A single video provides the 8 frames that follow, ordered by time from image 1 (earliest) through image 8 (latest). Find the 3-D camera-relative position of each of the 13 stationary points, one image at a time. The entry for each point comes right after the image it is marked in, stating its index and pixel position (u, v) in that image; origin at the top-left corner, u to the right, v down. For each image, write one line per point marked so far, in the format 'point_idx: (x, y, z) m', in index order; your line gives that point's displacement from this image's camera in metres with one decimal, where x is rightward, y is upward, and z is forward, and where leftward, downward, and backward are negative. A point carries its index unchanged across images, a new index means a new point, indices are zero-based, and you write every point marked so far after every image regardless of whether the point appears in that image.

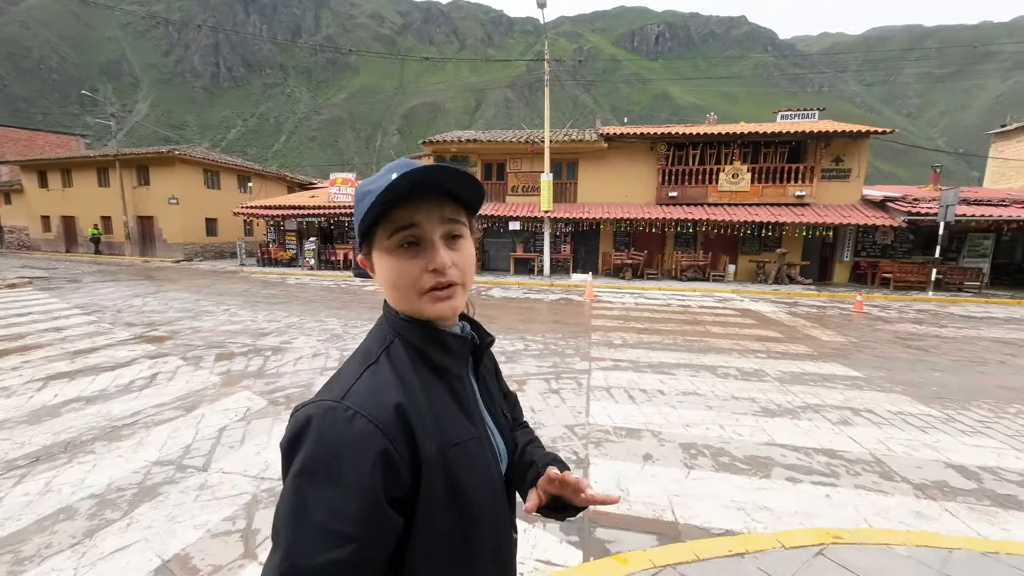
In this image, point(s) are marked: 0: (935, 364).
0: (+7.0, -1.3, +6.6) m
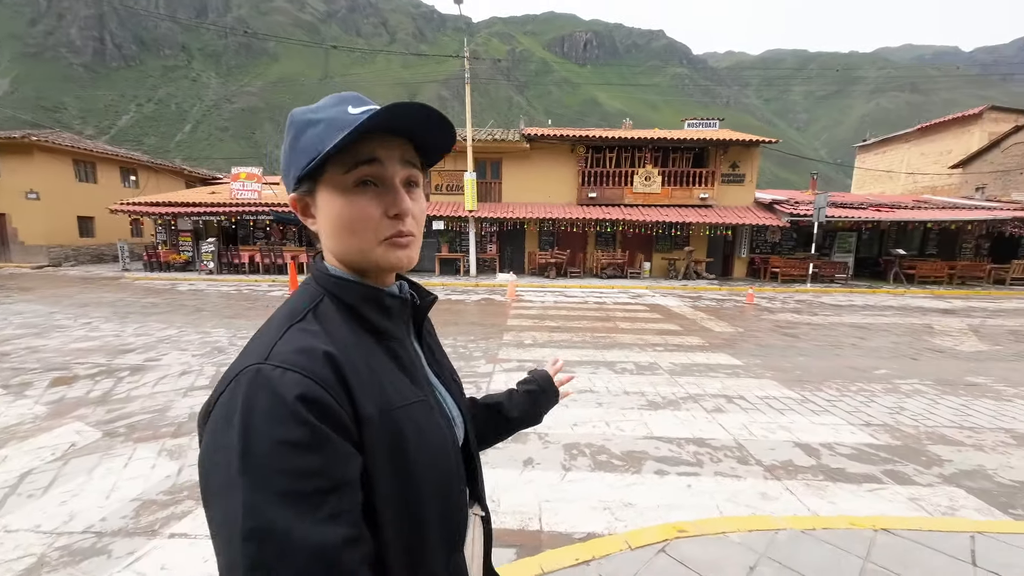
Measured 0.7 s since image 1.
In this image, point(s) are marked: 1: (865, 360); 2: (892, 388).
0: (+5.4, -1.1, +7.4) m
1: (+6.0, -1.2, +6.8) m
2: (+5.2, -1.4, +5.3) m
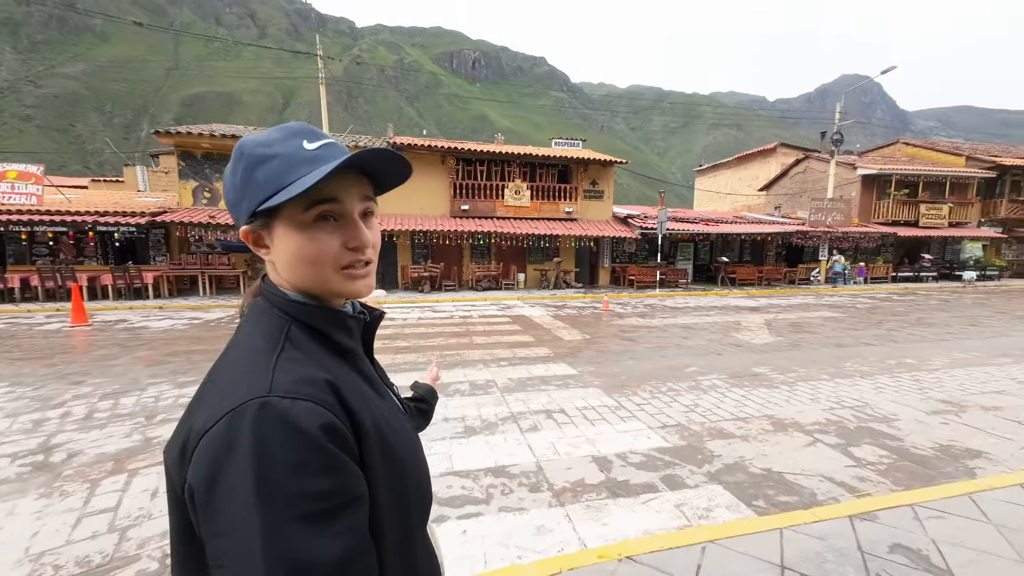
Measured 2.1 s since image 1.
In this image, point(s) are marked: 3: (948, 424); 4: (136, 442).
0: (+2.4, -1.3, +7.9) m
1: (+3.2, -1.3, +7.5) m
2: (+2.7, -1.5, +5.9) m
3: (+5.1, -1.6, +4.6) m
4: (-4.0, -1.6, +4.1) m
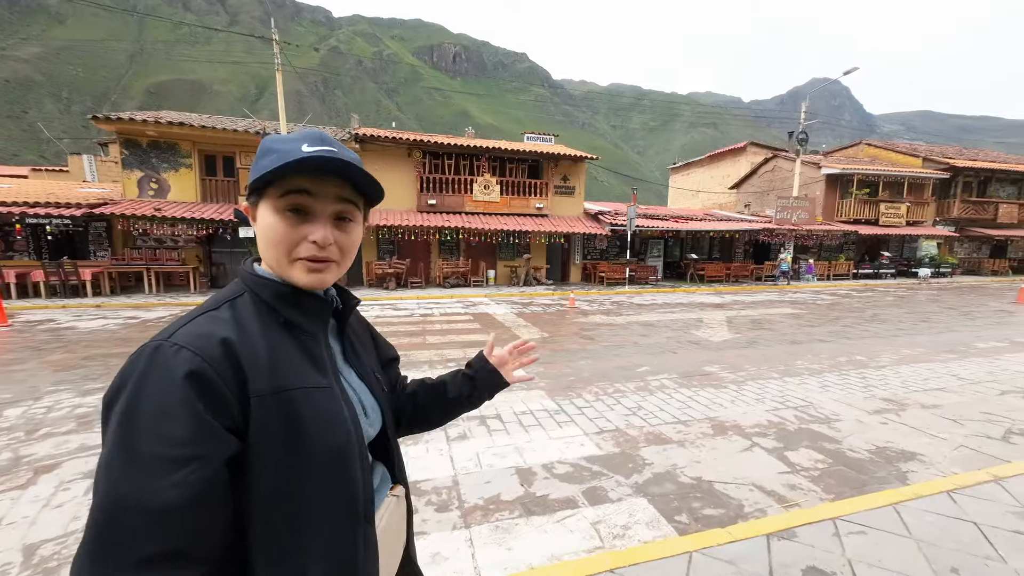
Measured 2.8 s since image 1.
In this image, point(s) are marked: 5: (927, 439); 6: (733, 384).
0: (+1.5, -1.2, +7.7) m
1: (+2.3, -1.3, +7.3) m
2: (+1.9, -1.4, +5.7) m
3: (+4.3, -1.6, +4.5) m
4: (-4.7, -1.6, +3.6) m
5: (+4.4, -1.6, +4.2) m
6: (+3.3, -1.4, +5.8) m
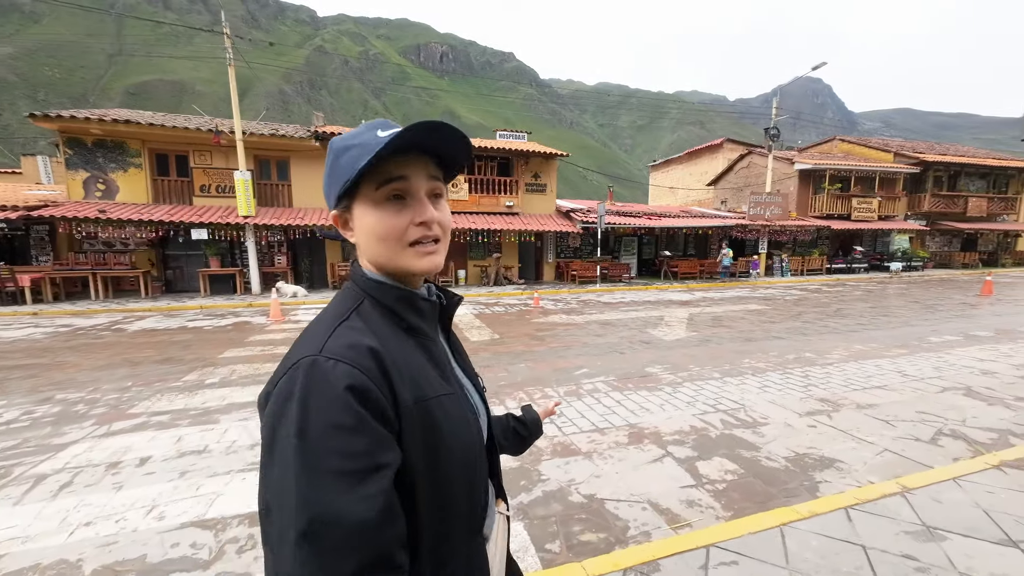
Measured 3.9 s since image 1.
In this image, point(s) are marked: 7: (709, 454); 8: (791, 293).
0: (+0.4, -1.2, +7.4) m
1: (+1.2, -1.3, +7.0) m
2: (+0.8, -1.4, +5.4) m
3: (+3.3, -1.5, +4.3) m
4: (-5.7, -1.7, +3.2) m
5: (+3.4, -1.5, +3.9) m
6: (+2.2, -1.4, +5.6) m
7: (+1.9, -1.6, +3.7) m
8: (+11.4, -0.2, +16.1) m
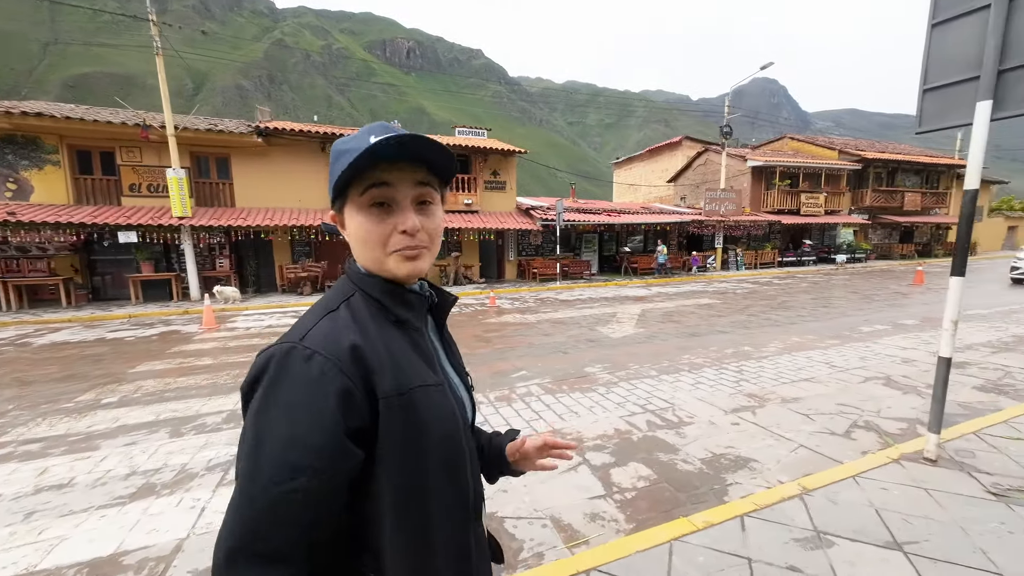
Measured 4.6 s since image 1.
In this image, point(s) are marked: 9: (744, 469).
0: (-0.7, -1.2, +7.1) m
1: (+0.1, -1.3, +6.8) m
2: (-0.1, -1.4, +5.2) m
3: (+2.4, -1.5, +4.2) m
4: (-6.5, -1.8, +2.5) m
5: (+2.5, -1.5, +3.9) m
6: (+1.3, -1.4, +5.5) m
7: (+1.0, -1.6, +3.6) m
8: (+9.7, 0.0, +16.6) m
9: (+2.0, -1.6, +3.4) m
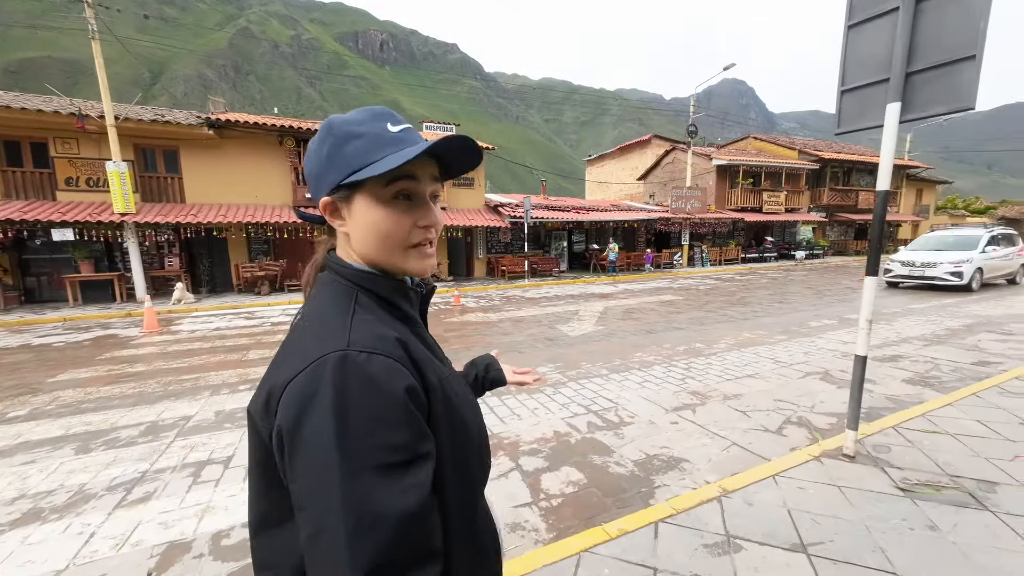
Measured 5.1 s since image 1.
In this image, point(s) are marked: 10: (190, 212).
0: (-1.5, -1.2, +7.0) m
1: (-0.7, -1.2, +6.7) m
2: (-0.8, -1.4, +5.0) m
3: (+1.8, -1.5, +4.2) m
4: (-7.0, -1.9, +2.1) m
5: (+1.9, -1.5, +3.9) m
6: (+0.6, -1.4, +5.4) m
7: (+0.4, -1.6, +3.5) m
8: (+8.3, +0.2, +17.0) m
9: (+1.4, -1.6, +3.4) m
10: (-11.5, +2.7, +14.1) m
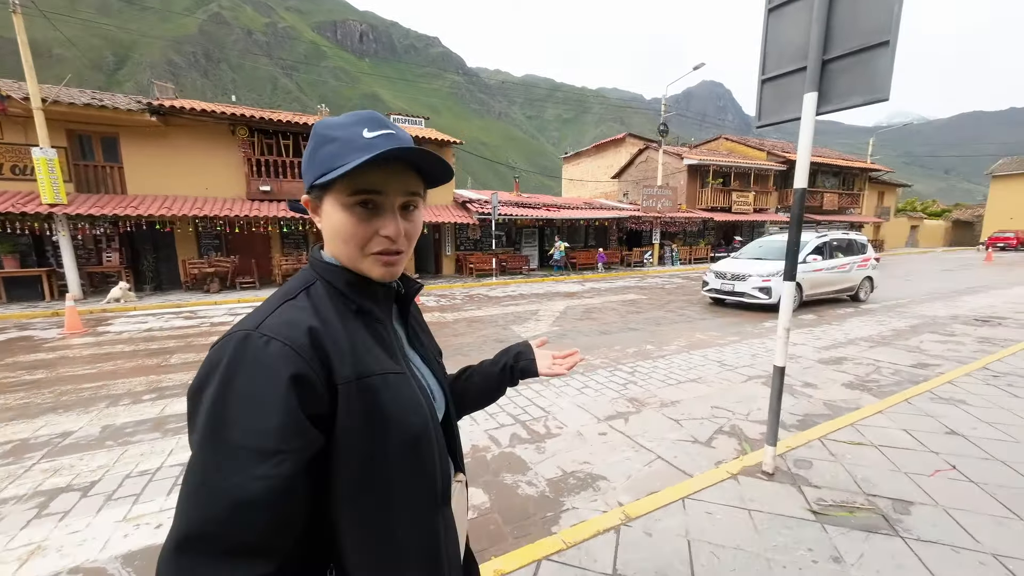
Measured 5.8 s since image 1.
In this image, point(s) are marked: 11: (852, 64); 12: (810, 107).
0: (-2.4, -1.2, +6.6) m
1: (-1.6, -1.2, +6.3) m
2: (-1.7, -1.4, +4.7) m
3: (+0.9, -1.5, +4.0) m
4: (-7.7, -1.9, +1.4) m
5: (+1.1, -1.5, +3.7) m
6: (-0.3, -1.4, +5.1) m
7: (-0.4, -1.6, +3.2) m
8: (+6.9, +0.3, +17.0) m
9: (+0.6, -1.6, +3.1) m
10: (-12.8, +2.8, +13.2) m
11: (+2.0, +1.3, +2.4) m
12: (+1.9, +1.2, +2.5) m
